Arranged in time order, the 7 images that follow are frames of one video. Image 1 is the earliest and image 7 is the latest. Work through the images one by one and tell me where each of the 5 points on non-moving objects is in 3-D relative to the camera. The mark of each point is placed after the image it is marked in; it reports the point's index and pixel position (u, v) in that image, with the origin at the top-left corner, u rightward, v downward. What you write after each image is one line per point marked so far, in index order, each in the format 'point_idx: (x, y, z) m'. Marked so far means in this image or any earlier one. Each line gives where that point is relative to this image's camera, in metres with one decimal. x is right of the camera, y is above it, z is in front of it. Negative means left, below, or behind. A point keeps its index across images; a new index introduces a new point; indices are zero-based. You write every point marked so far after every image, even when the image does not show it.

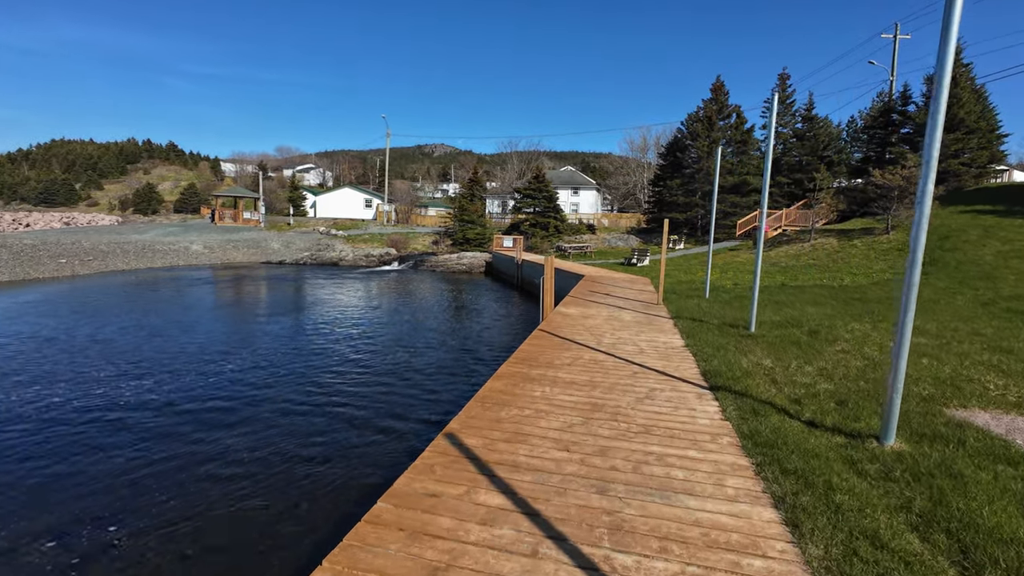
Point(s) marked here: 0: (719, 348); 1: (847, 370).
0: (+2.9, -0.8, +6.7) m
1: (+3.9, -1.0, +5.6) m
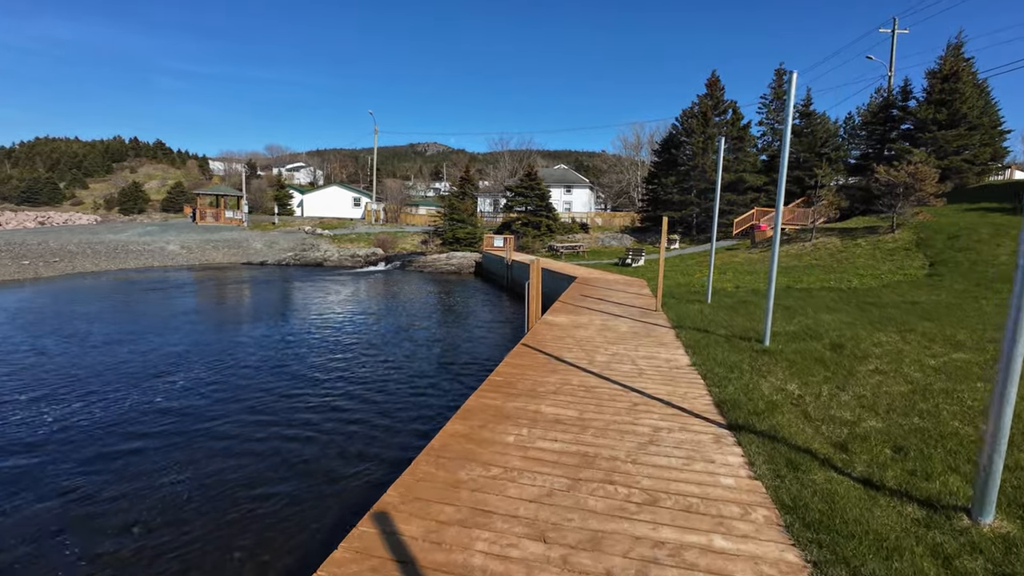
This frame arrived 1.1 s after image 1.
0: (+2.6, -1.0, +5.7) m
1: (+3.6, -1.1, +4.6) m
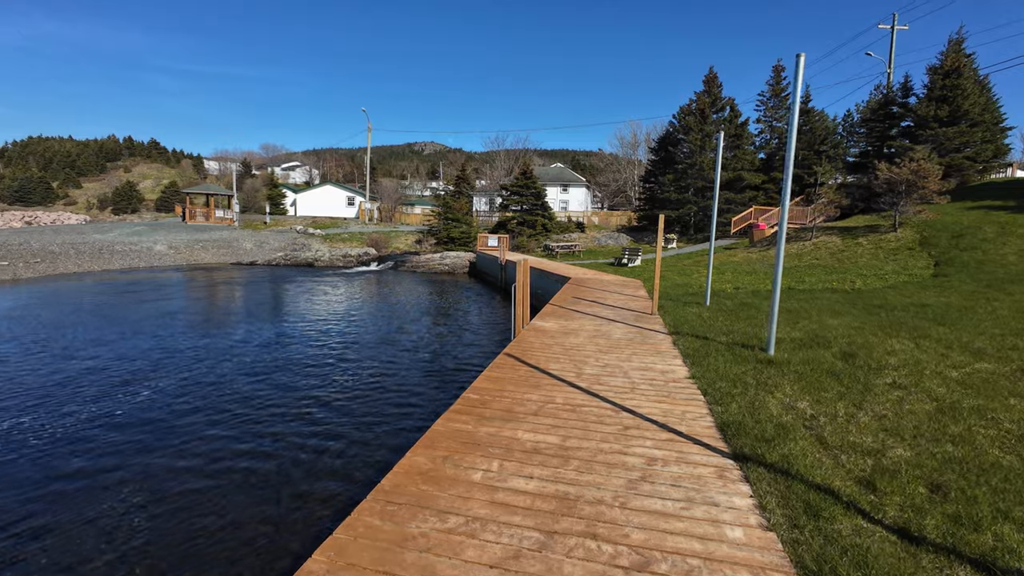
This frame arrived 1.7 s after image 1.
0: (+2.4, -1.0, +5.1) m
1: (+3.4, -1.1, +4.1) m
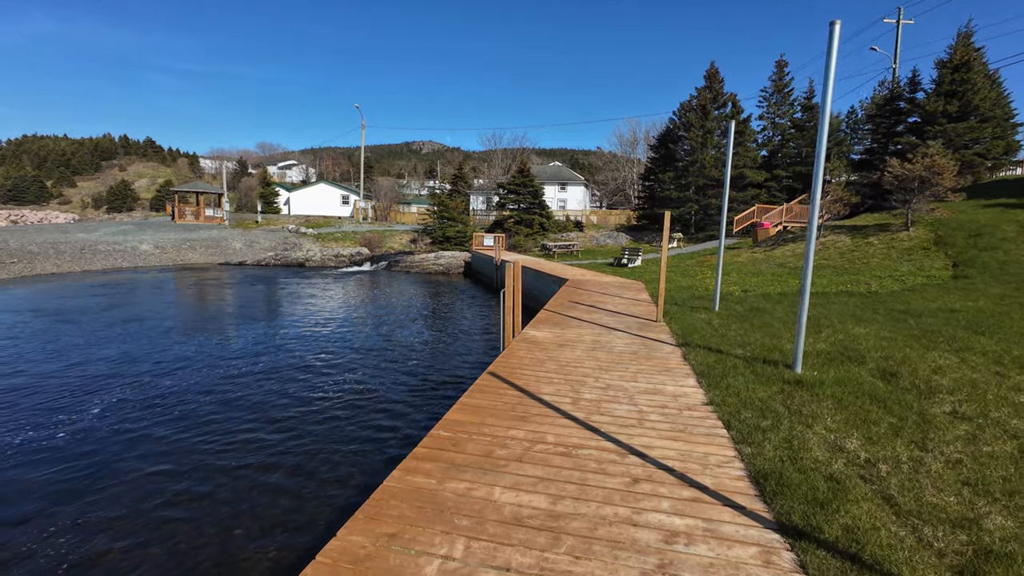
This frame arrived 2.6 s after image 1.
0: (+2.2, -1.1, +4.2) m
1: (+3.3, -1.2, +3.2) m
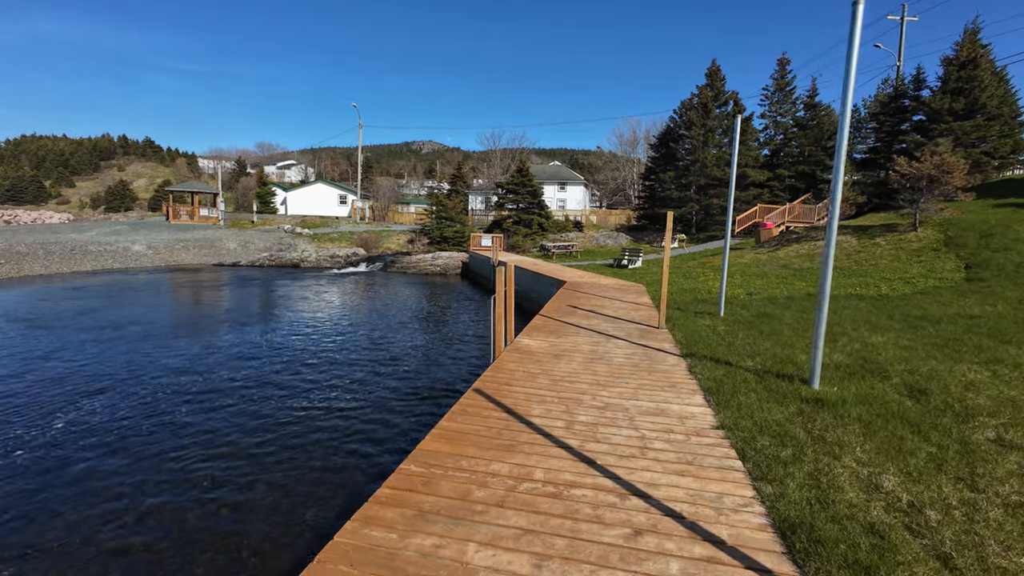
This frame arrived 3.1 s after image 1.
0: (+2.1, -1.2, +3.7) m
1: (+3.2, -1.3, +2.7) m
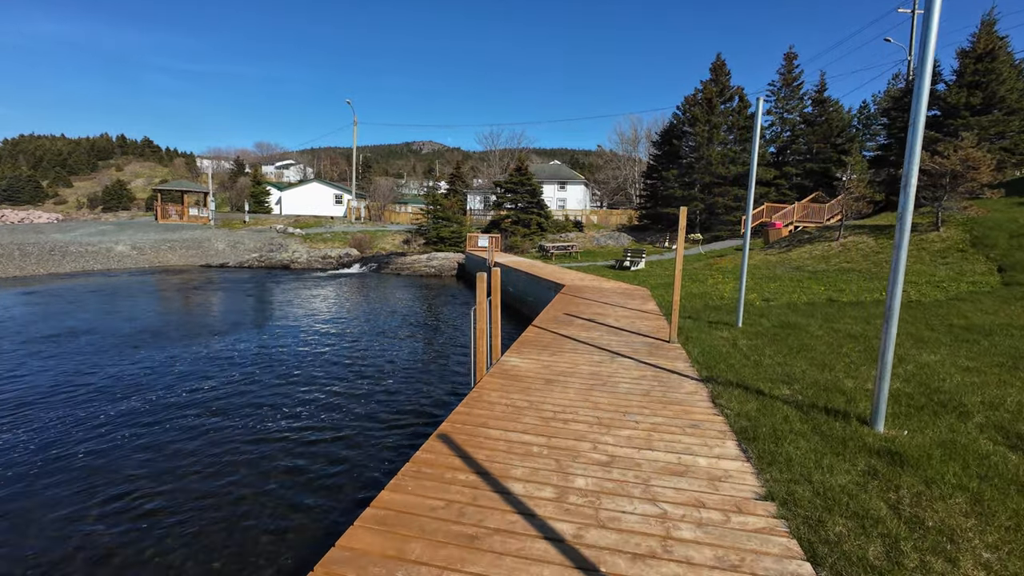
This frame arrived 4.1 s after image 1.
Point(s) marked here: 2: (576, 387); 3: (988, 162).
0: (+1.9, -1.3, +2.6) m
1: (+3.0, -1.4, +1.6) m
2: (+0.7, -1.0, +5.0) m
3: (+15.8, +4.2, +16.0) m
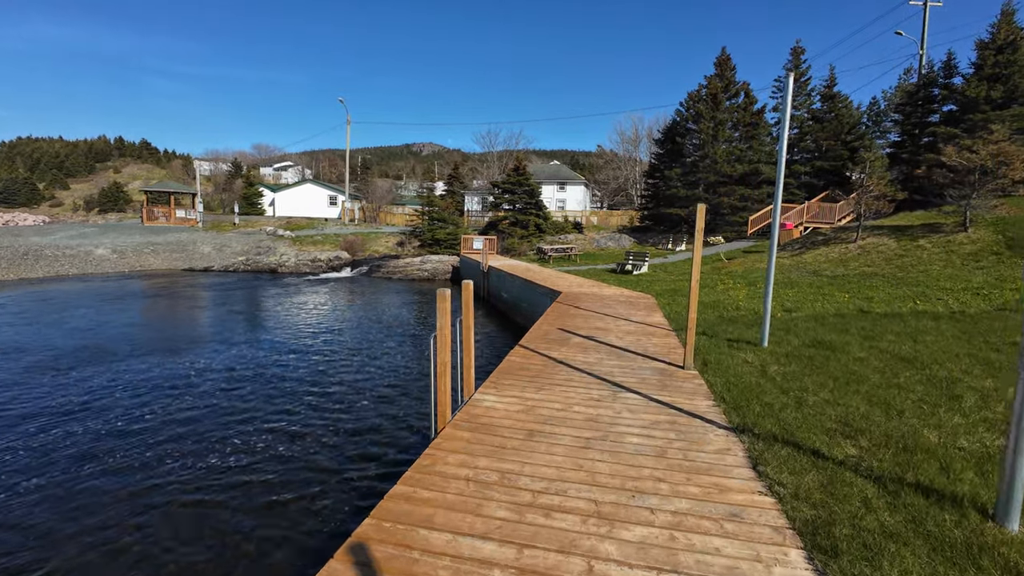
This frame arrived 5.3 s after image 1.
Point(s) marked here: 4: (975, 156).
0: (+1.7, -1.4, +1.3) m
1: (+2.7, -1.6, +0.3) m
2: (+0.4, -1.2, +3.8) m
3: (+15.5, +4.0, +14.7) m
4: (+14.3, +4.1, +14.9) m
